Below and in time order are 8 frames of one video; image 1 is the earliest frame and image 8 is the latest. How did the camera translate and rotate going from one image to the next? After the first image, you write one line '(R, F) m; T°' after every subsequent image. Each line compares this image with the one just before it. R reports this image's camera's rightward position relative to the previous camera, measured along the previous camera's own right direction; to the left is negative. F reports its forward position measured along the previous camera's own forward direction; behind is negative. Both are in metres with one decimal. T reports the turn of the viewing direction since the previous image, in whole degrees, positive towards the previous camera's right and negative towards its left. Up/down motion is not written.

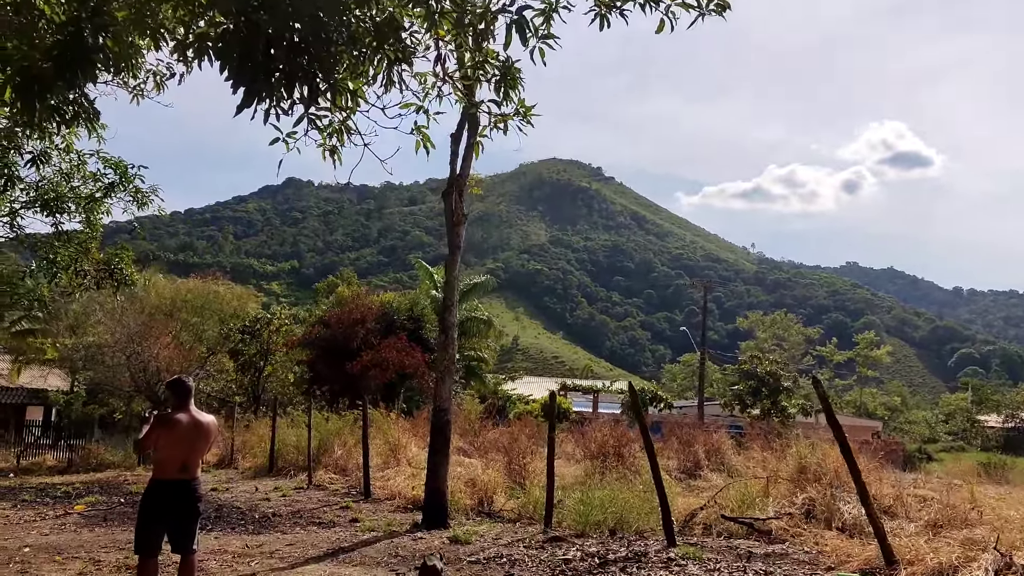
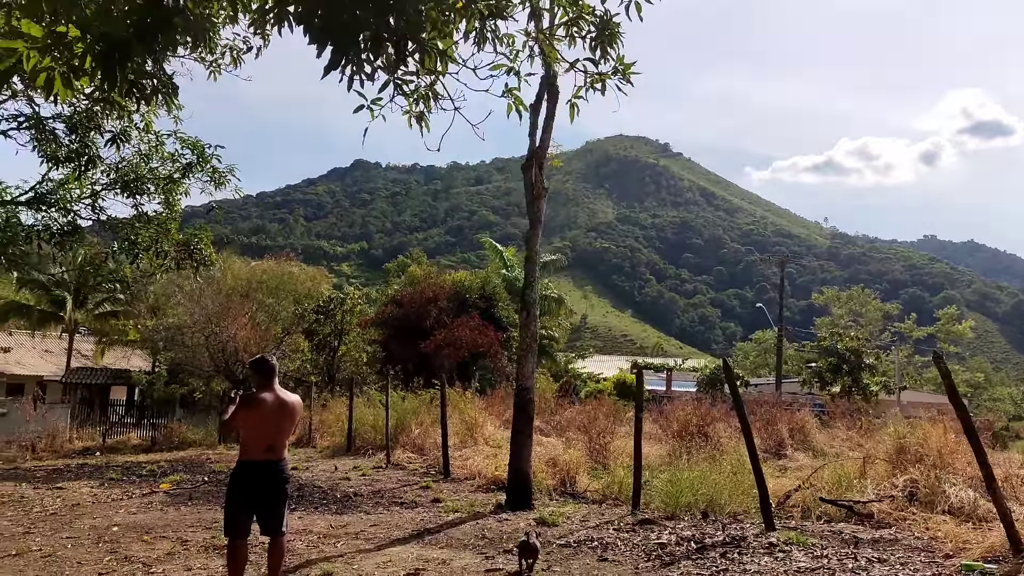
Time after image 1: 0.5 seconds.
(-0.1, +0.3) m; -4°
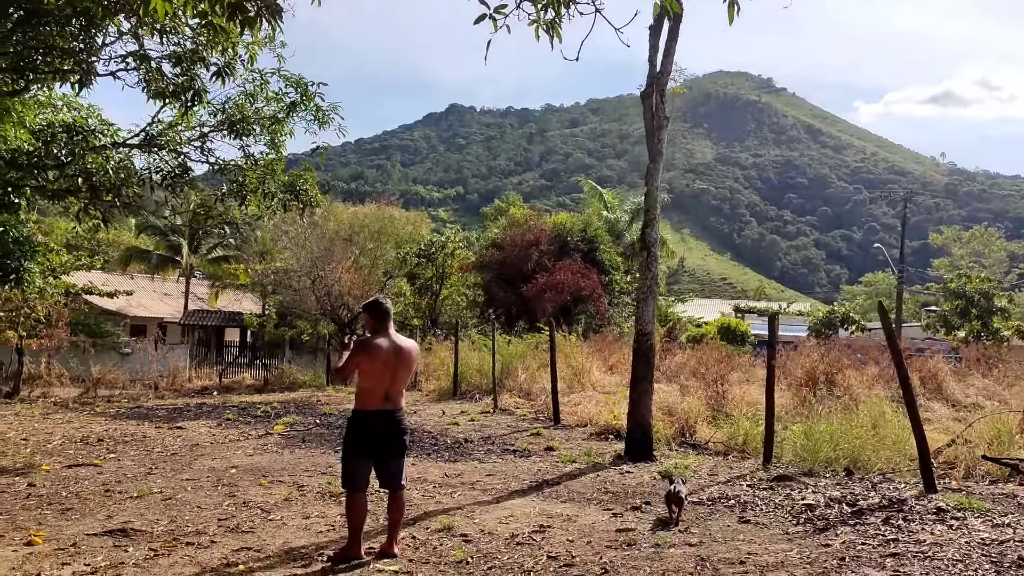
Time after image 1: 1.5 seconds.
(-0.2, +0.5) m; -6°
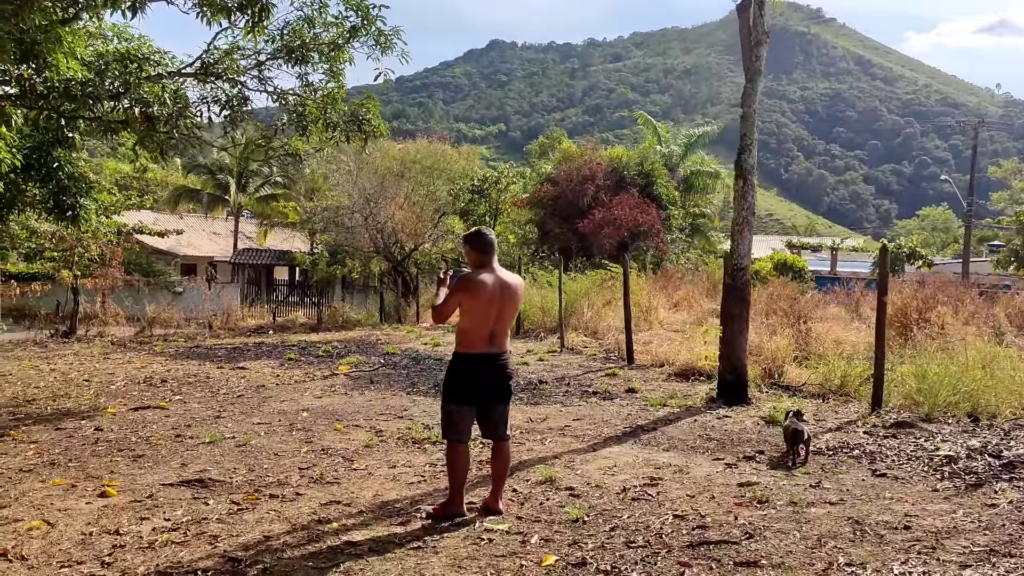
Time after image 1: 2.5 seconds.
(-0.3, +0.5) m; -3°
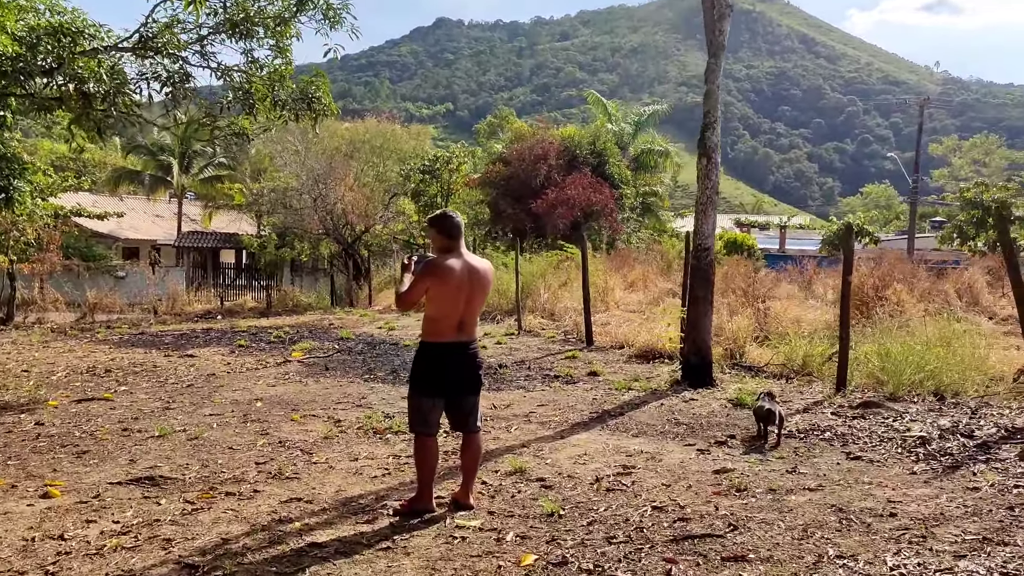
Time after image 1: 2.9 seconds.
(-0.1, +0.2) m; +3°
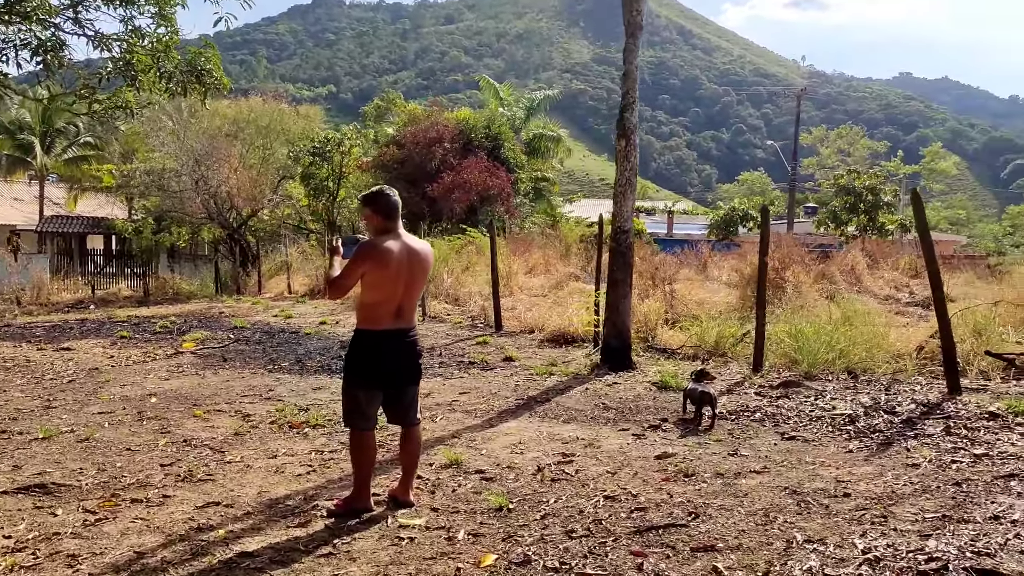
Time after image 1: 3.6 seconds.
(-0.2, +0.2) m; +7°
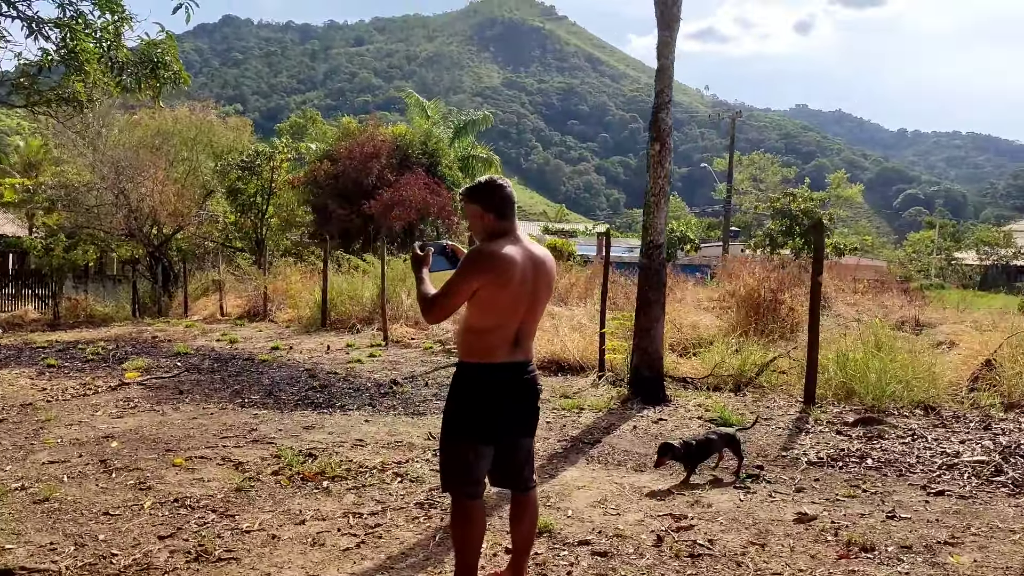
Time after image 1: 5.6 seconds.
(-0.8, +0.9) m; +6°
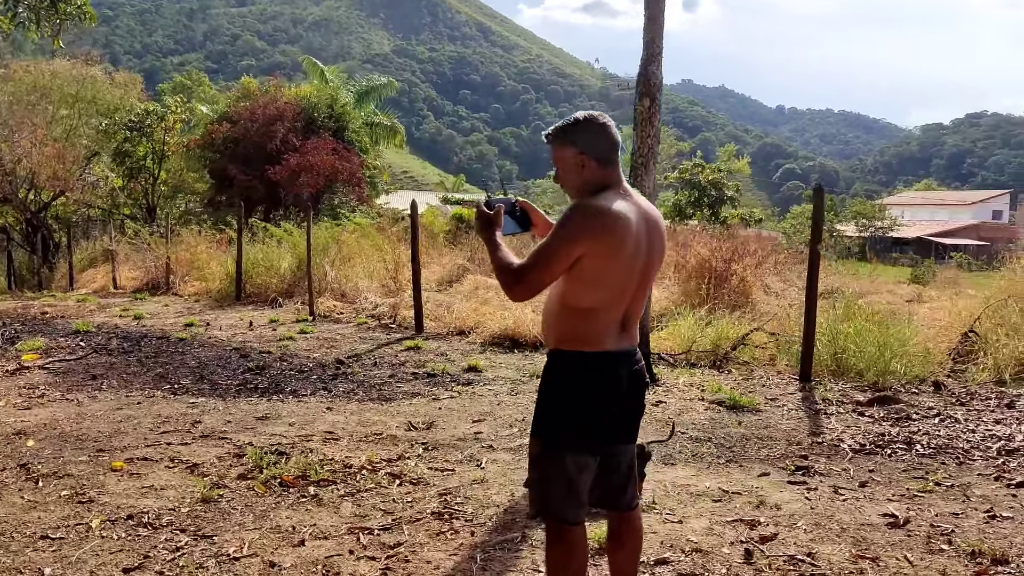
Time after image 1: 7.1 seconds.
(-0.5, +0.6) m; +7°
